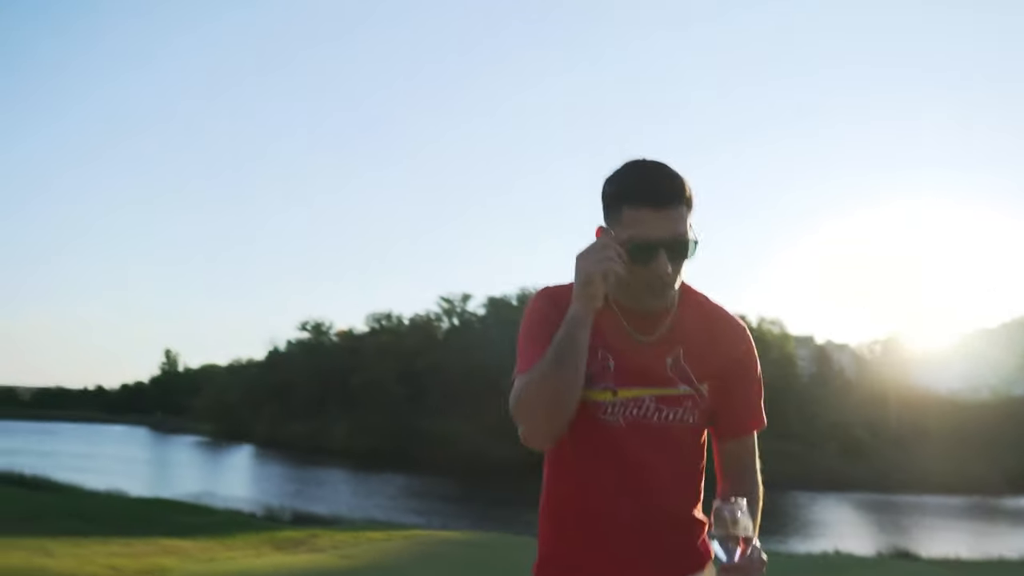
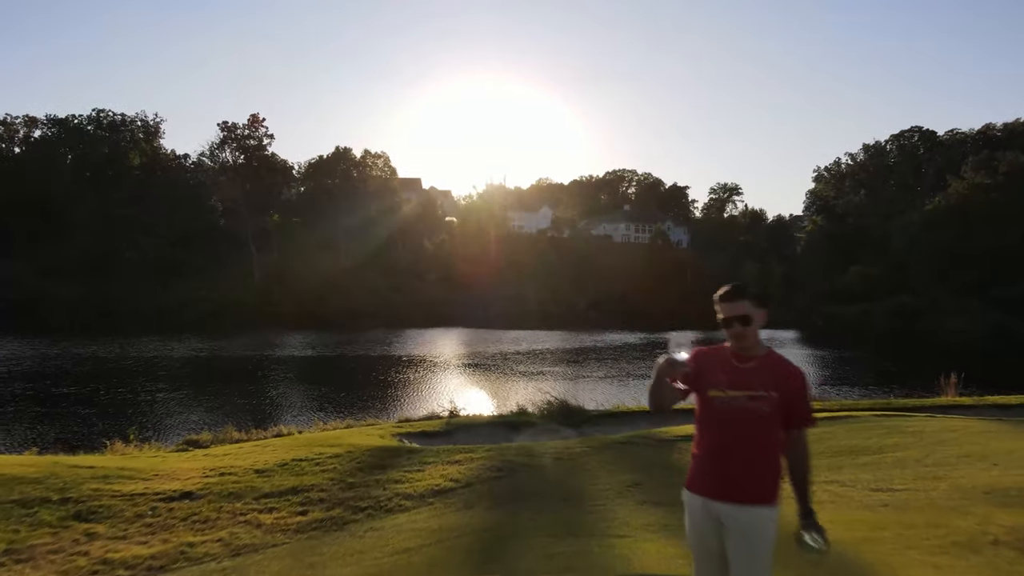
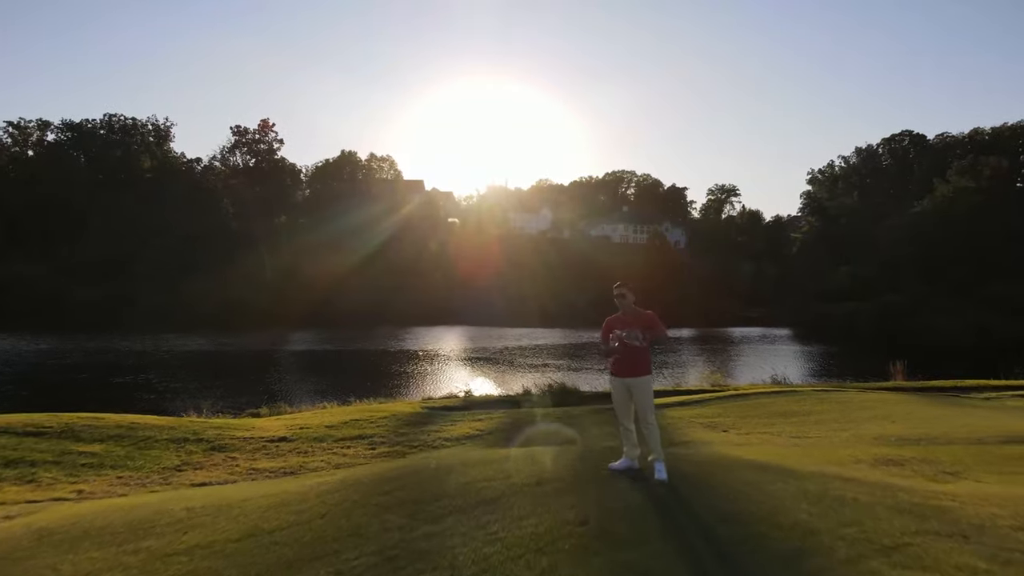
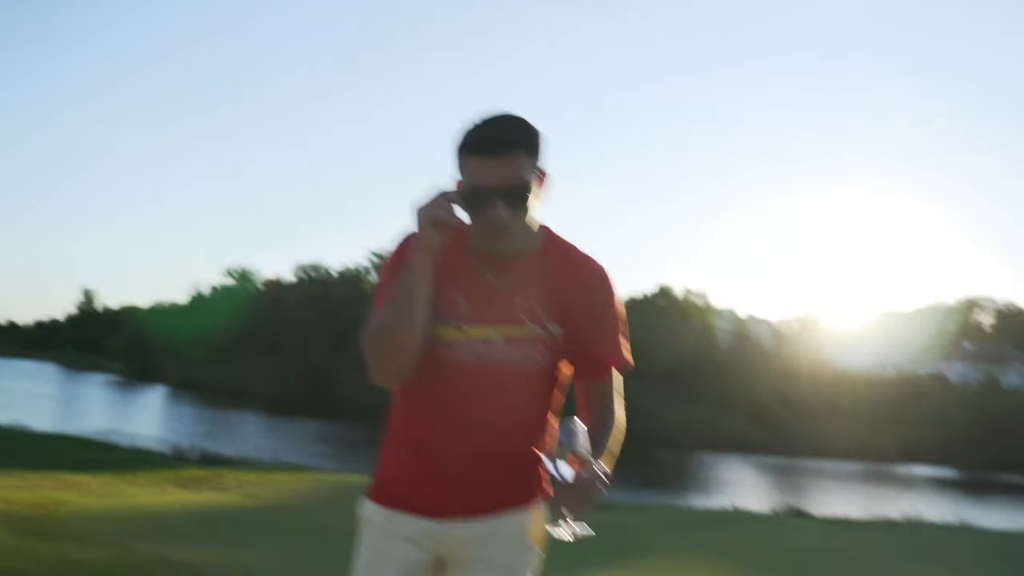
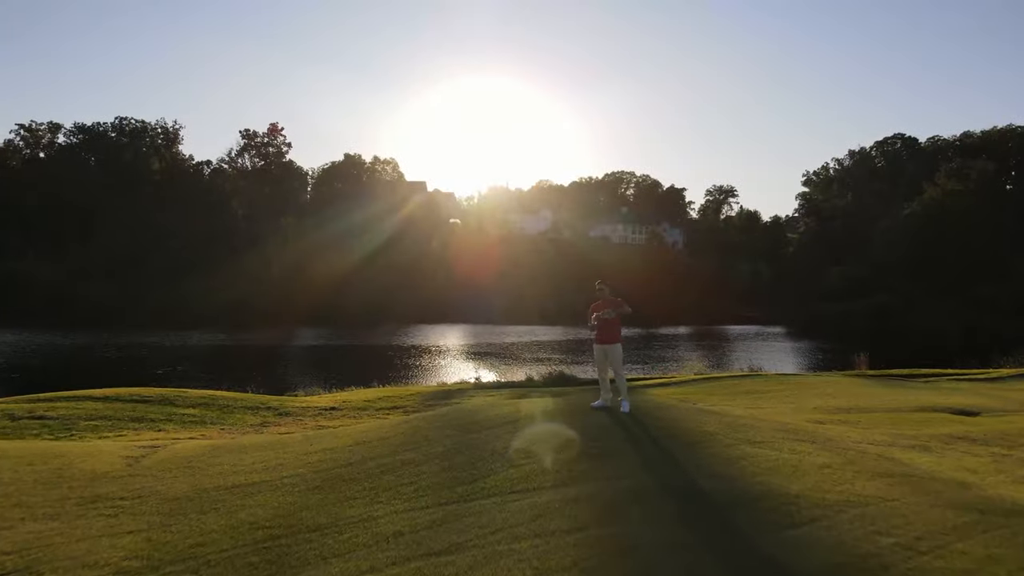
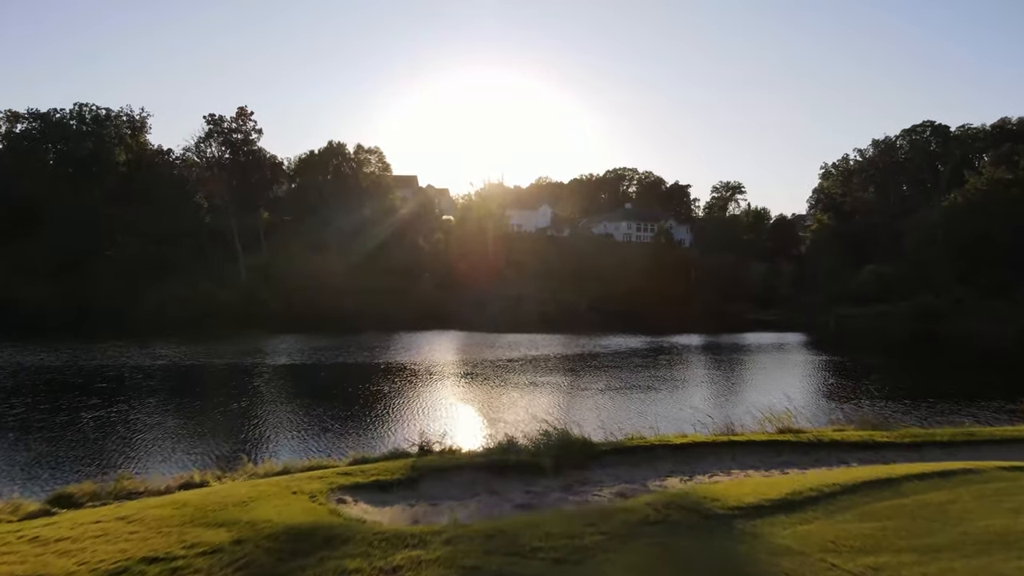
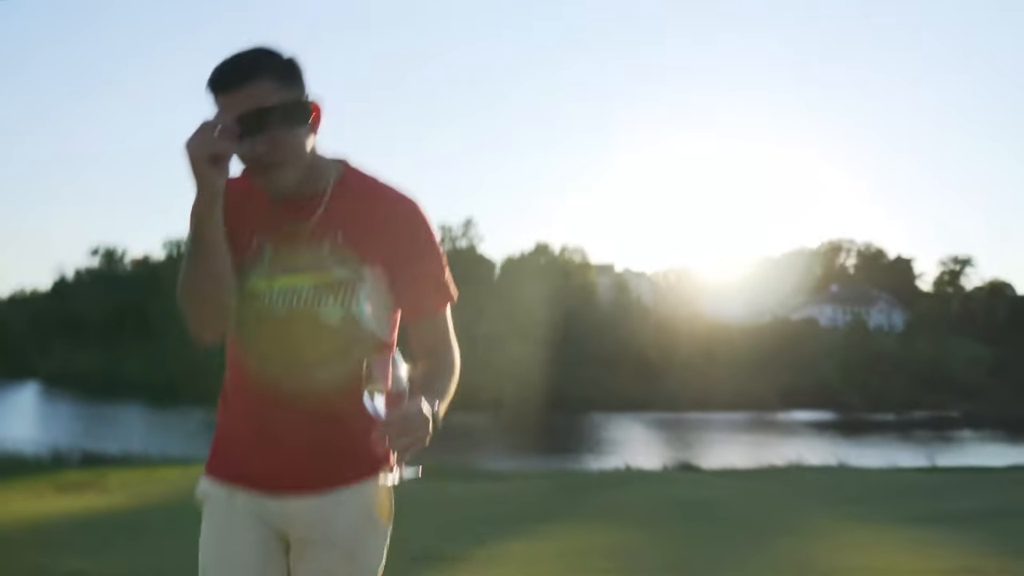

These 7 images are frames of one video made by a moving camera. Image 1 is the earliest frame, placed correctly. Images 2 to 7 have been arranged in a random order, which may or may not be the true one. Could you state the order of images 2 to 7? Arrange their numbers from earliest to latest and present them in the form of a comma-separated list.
4, 7, 5, 3, 2, 6
